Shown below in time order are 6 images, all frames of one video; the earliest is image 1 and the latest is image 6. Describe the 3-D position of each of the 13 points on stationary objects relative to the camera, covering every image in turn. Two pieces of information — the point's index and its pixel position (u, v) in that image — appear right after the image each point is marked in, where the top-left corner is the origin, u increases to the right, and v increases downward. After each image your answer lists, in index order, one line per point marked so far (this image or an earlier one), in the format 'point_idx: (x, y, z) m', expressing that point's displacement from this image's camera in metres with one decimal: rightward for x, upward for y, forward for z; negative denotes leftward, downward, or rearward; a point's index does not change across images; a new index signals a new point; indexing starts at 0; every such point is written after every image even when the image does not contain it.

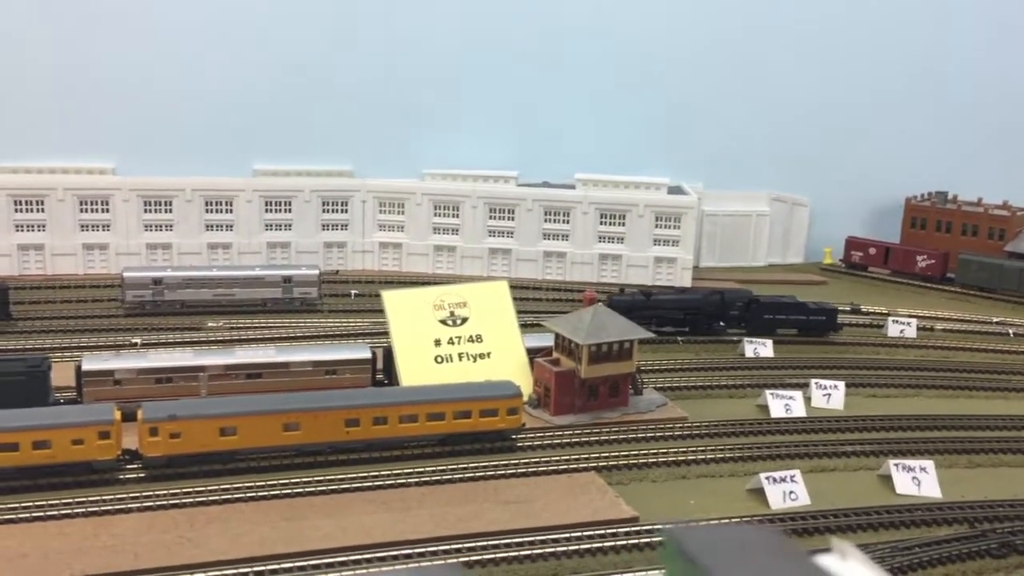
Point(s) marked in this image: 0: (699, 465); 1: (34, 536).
0: (+2.5, -2.3, +12.9) m
1: (-4.9, -2.5, +10.1) m
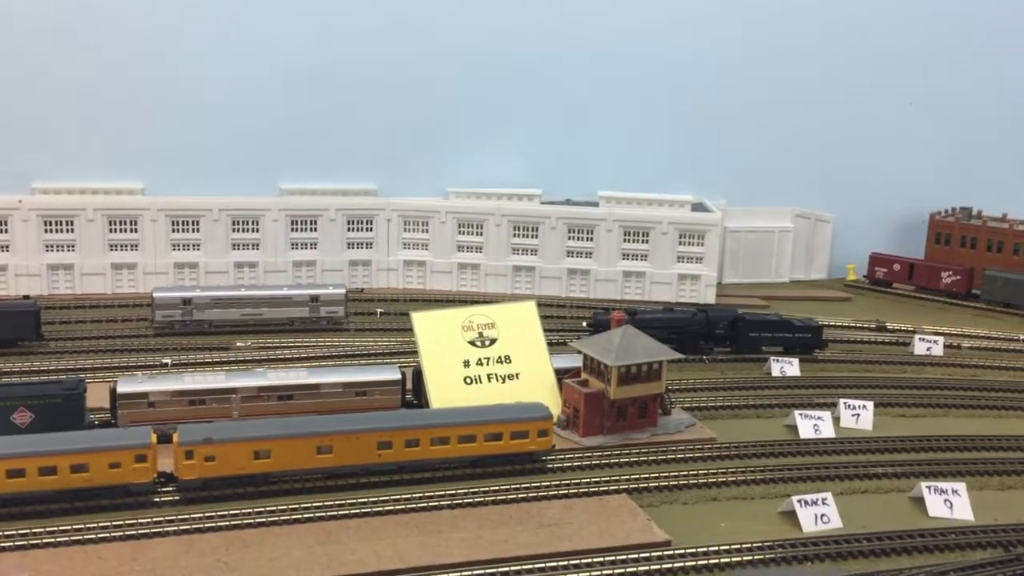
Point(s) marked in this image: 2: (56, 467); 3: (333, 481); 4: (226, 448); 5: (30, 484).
0: (+2.9, -2.6, +12.9) m
1: (-4.6, -2.8, +10.2) m
2: (-5.1, -2.0, +11.1) m
3: (-2.3, -2.4, +12.4) m
4: (-3.4, -1.9, +11.7) m
5: (-5.4, -2.2, +11.0) m
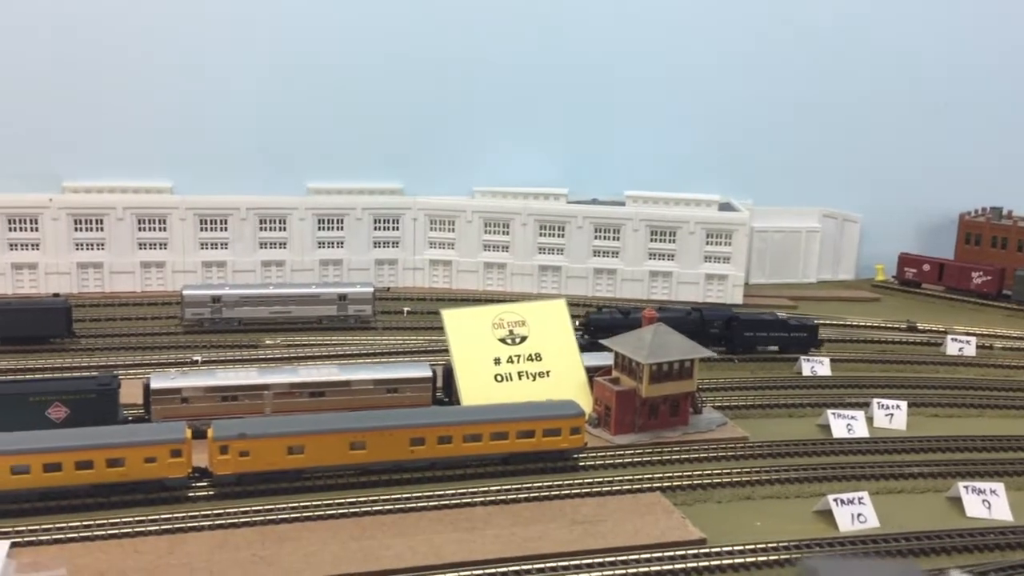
0: (+3.3, -2.6, +12.8) m
1: (-4.2, -2.8, +10.2) m
2: (-4.8, -2.0, +11.1) m
3: (-1.8, -2.4, +12.4) m
4: (-3.0, -1.9, +11.7) m
5: (-5.0, -2.1, +11.1) m
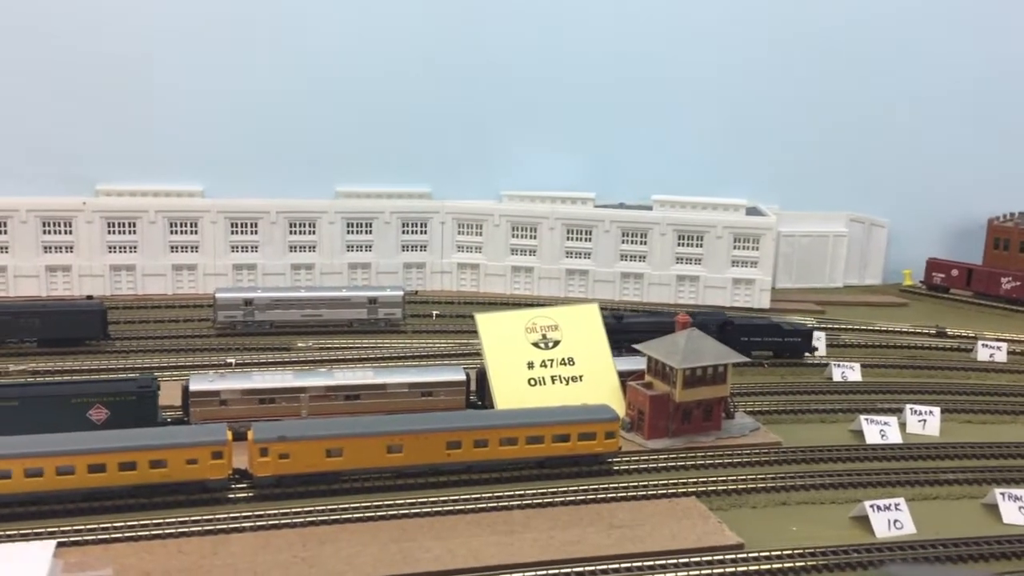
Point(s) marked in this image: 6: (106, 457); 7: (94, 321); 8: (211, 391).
0: (+3.7, -2.7, +12.8) m
1: (-3.8, -2.8, +10.4) m
2: (-4.3, -2.0, +11.3) m
3: (-1.4, -2.4, +12.5) m
4: (-2.6, -1.9, +11.8) m
5: (-4.6, -2.2, +11.2) m
6: (-4.6, -1.9, +11.2) m
7: (-7.3, -0.6, +17.3) m
8: (-4.0, -1.4, +13.2) m
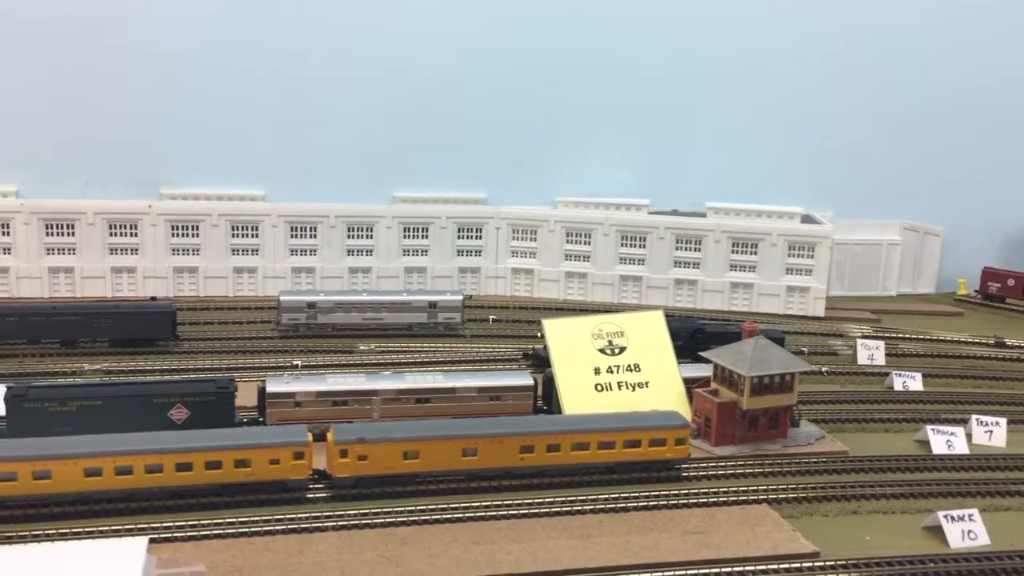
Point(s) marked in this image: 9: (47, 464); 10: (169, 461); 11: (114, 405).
0: (+4.7, -2.8, +12.9) m
1: (-2.9, -2.8, +10.6) m
2: (-3.4, -2.0, +11.6) m
3: (-0.5, -2.5, +12.7) m
4: (-1.6, -2.0, +12.0) m
5: (-3.7, -2.2, +11.5) m
6: (-3.7, -2.0, +11.5) m
7: (-6.3, -0.6, +17.6) m
8: (-3.1, -1.4, +13.5) m
9: (-5.2, -2.0, +11.1) m
10: (-4.0, -2.0, +11.4) m
11: (-5.2, -1.5, +12.8) m
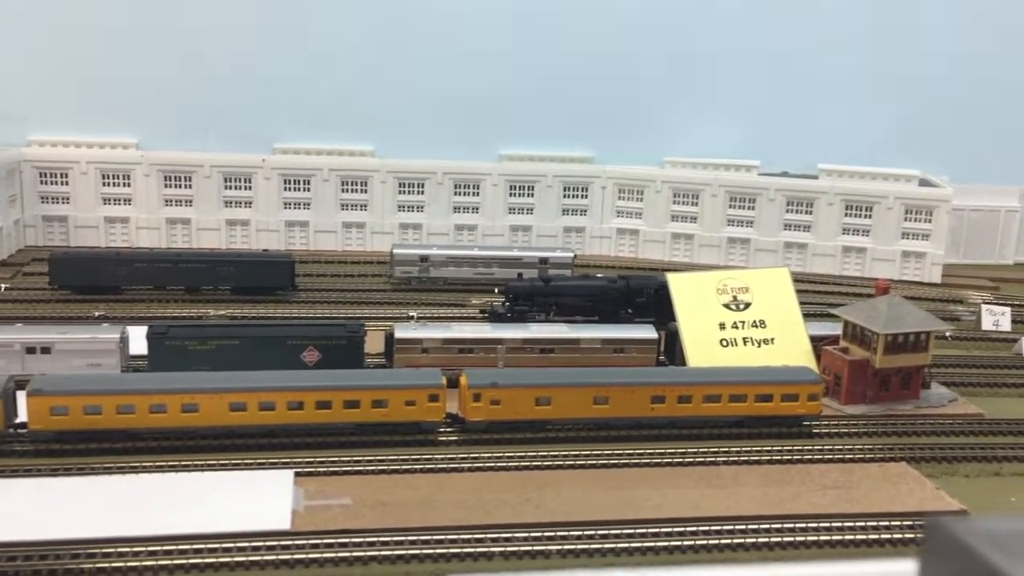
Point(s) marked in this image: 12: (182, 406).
0: (+6.3, -2.2, +12.5) m
1: (-1.4, -2.2, +10.8) m
2: (-1.8, -1.4, +11.7) m
3: (+1.2, -1.8, +12.6) m
4: (0.0, -1.3, +12.1) m
5: (-2.1, -1.5, +11.7) m
6: (-2.1, -1.3, +11.6) m
7: (-4.2, +0.3, +17.9) m
8: (-1.3, -0.7, +13.6) m
9: (-3.7, -1.3, +11.3) m
10: (-2.4, -1.3, +11.6) m
11: (-3.5, -0.8, +13.1) m
12: (-3.8, -1.4, +11.4) m
